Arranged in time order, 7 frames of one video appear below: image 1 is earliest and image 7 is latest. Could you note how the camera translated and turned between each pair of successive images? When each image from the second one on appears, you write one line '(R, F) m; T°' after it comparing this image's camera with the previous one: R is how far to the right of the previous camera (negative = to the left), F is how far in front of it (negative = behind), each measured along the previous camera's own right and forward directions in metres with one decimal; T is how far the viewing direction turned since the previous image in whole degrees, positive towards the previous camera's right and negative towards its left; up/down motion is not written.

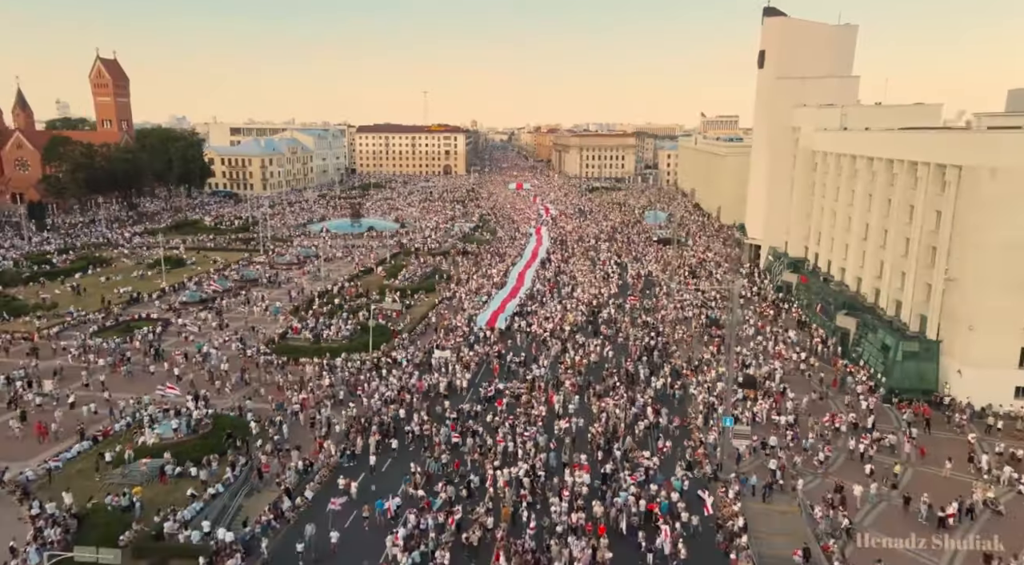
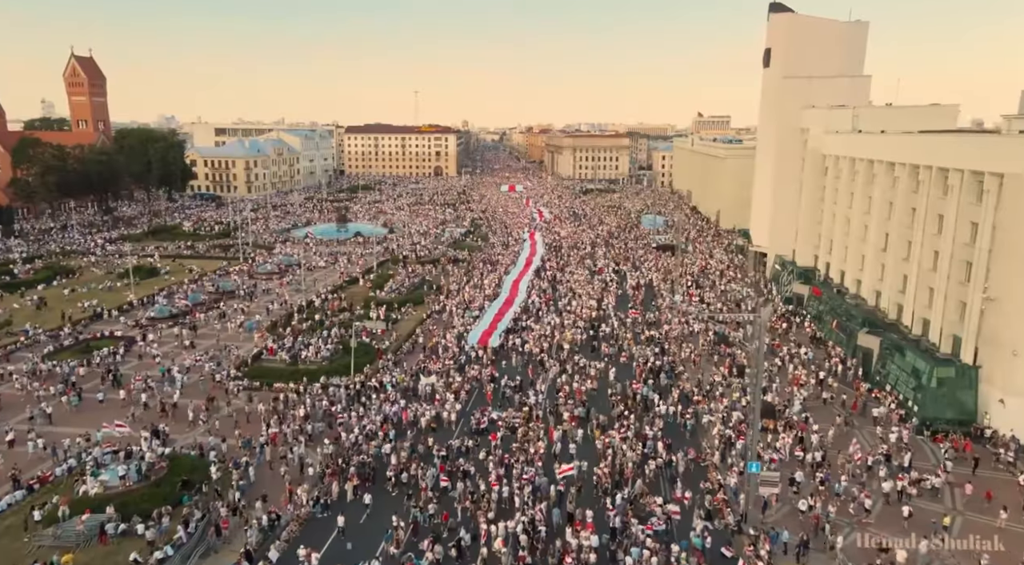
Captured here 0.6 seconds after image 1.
(-0.1, +3.7) m; +1°
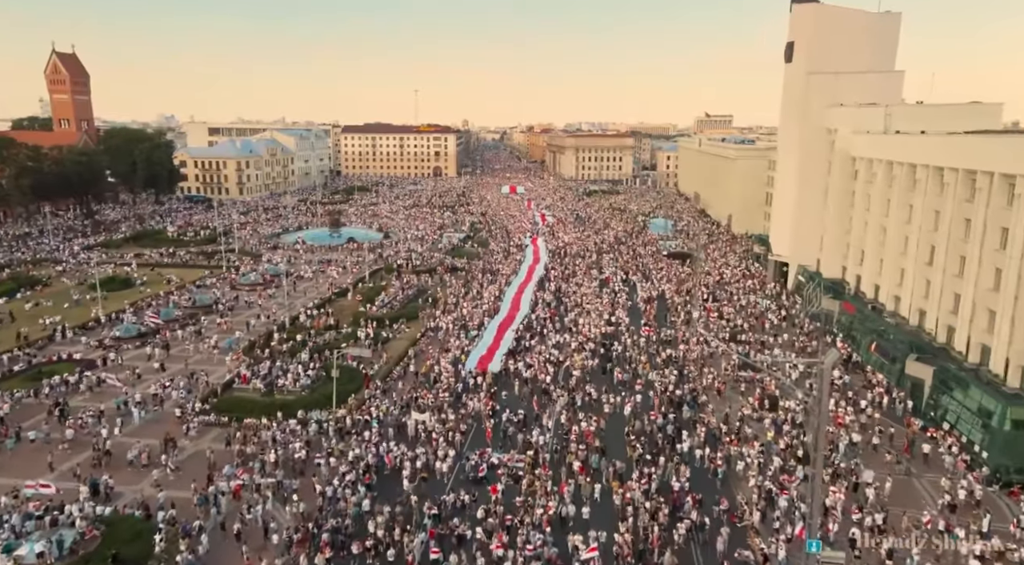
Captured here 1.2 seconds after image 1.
(-0.1, +4.8) m; 0°
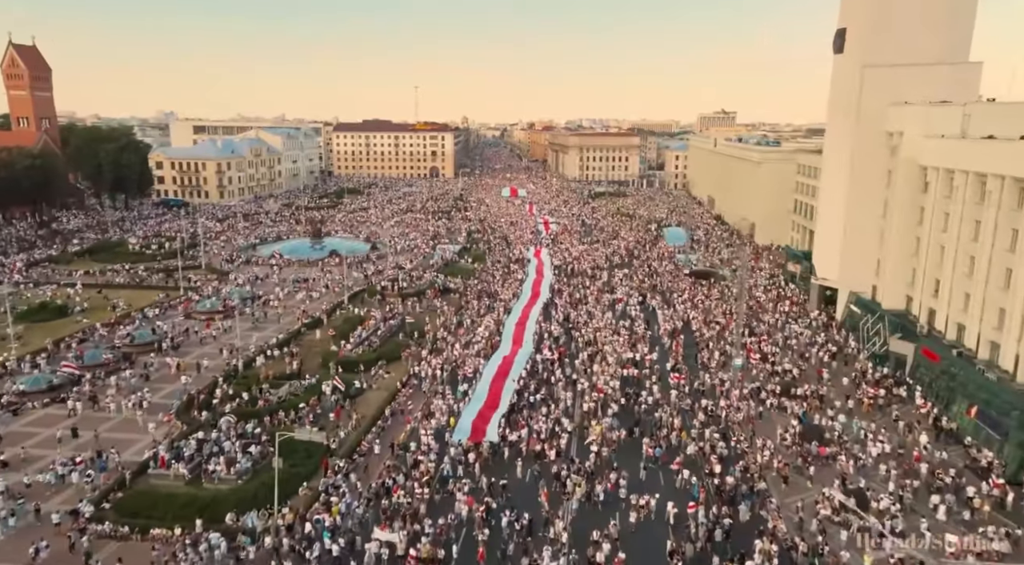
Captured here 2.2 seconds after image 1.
(0.0, +9.2) m; 0°
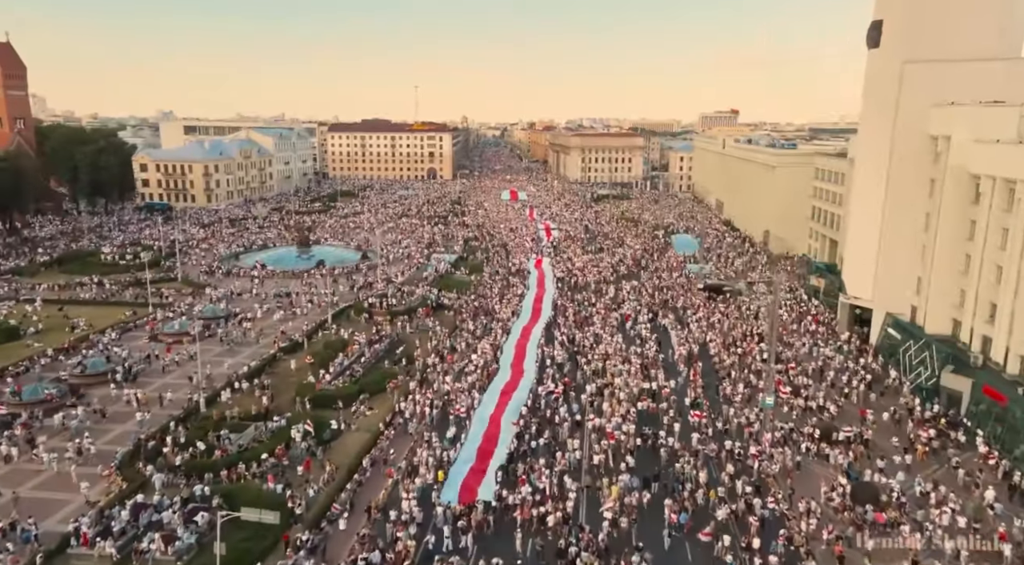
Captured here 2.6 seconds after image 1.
(+0.1, +5.2) m; 0°
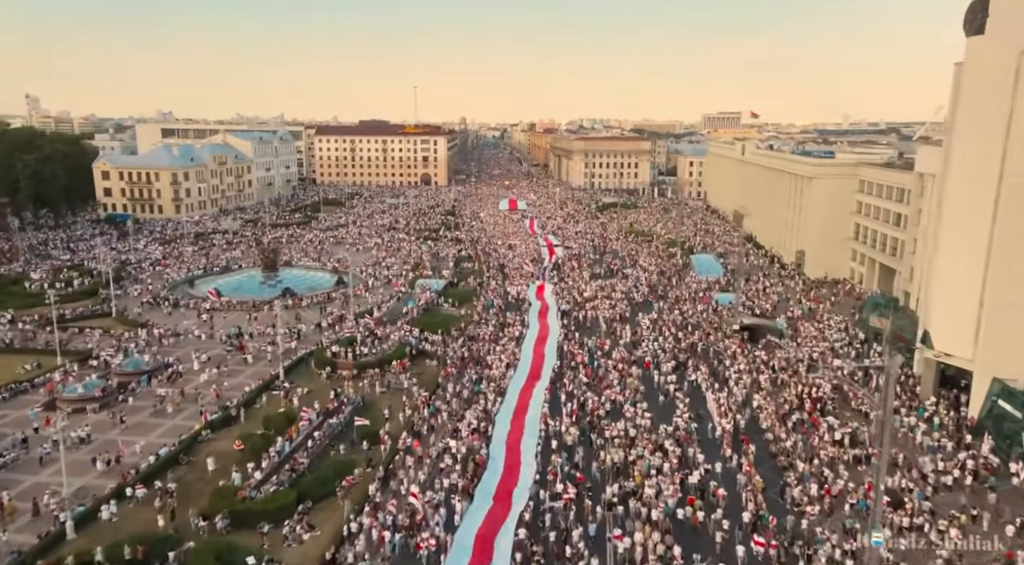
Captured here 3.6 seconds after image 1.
(+0.2, +10.8) m; 0°
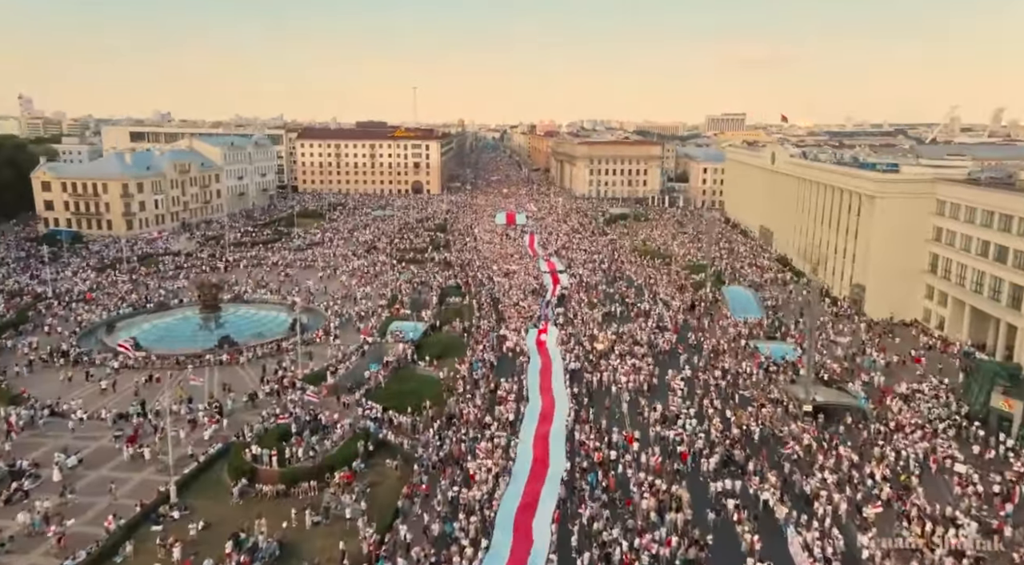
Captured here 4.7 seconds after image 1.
(+0.4, +13.4) m; 0°
